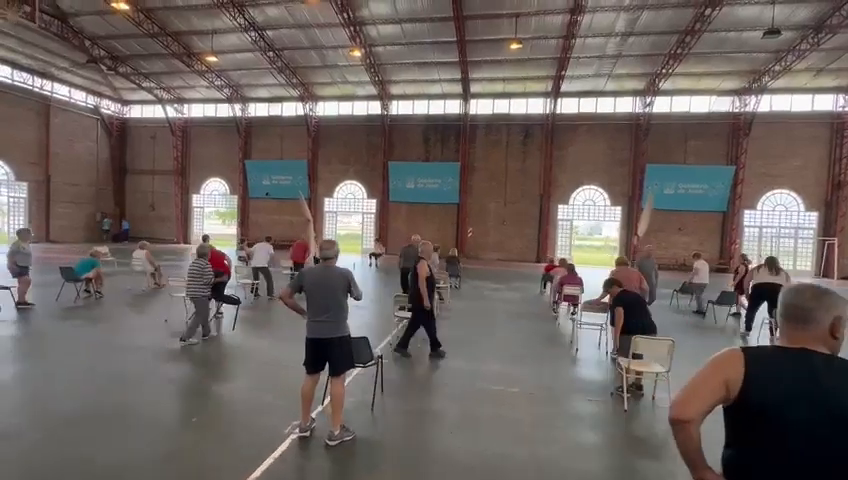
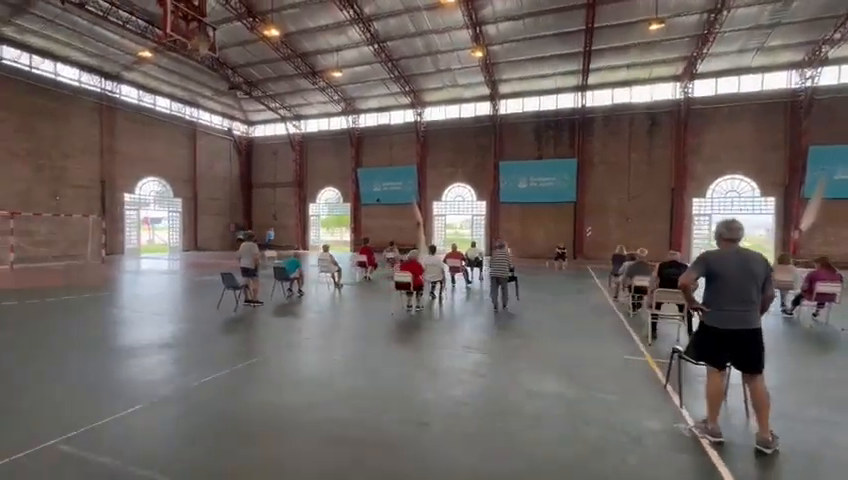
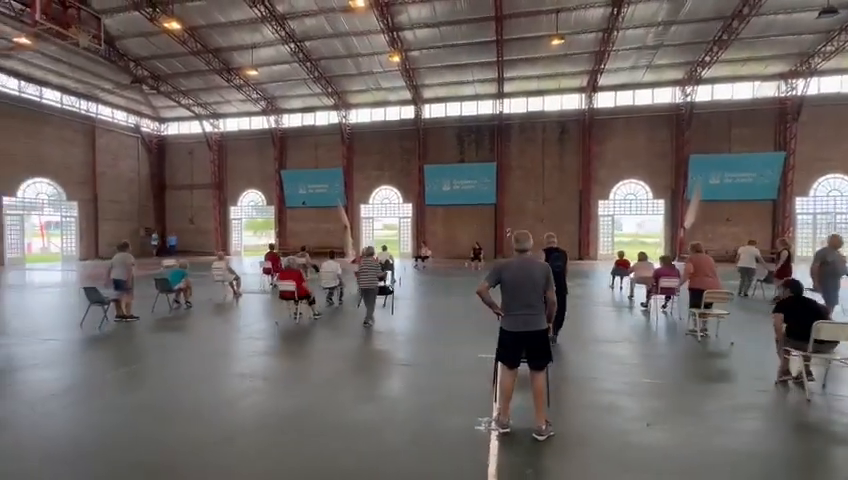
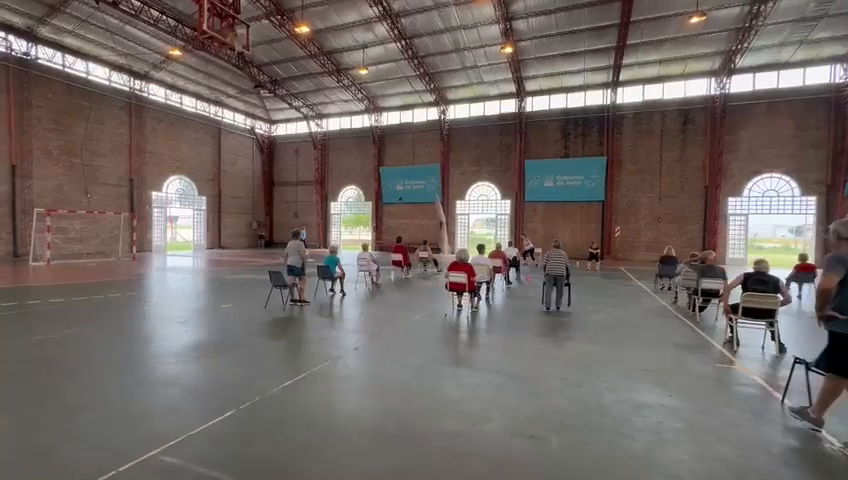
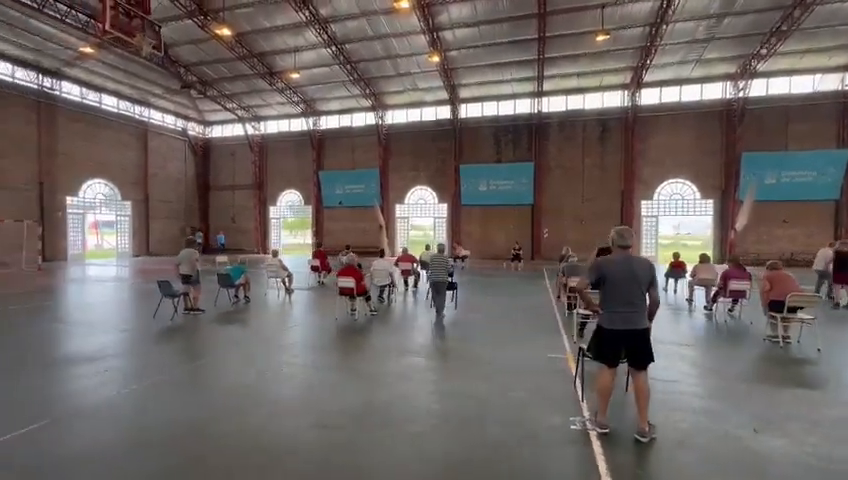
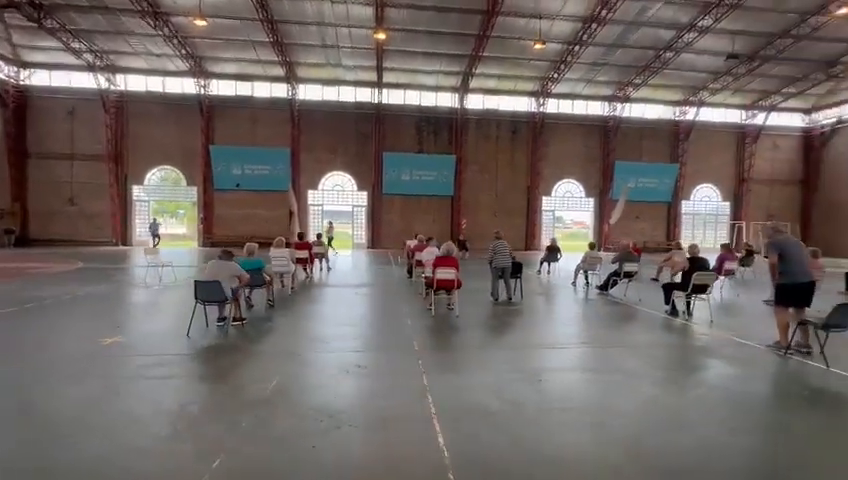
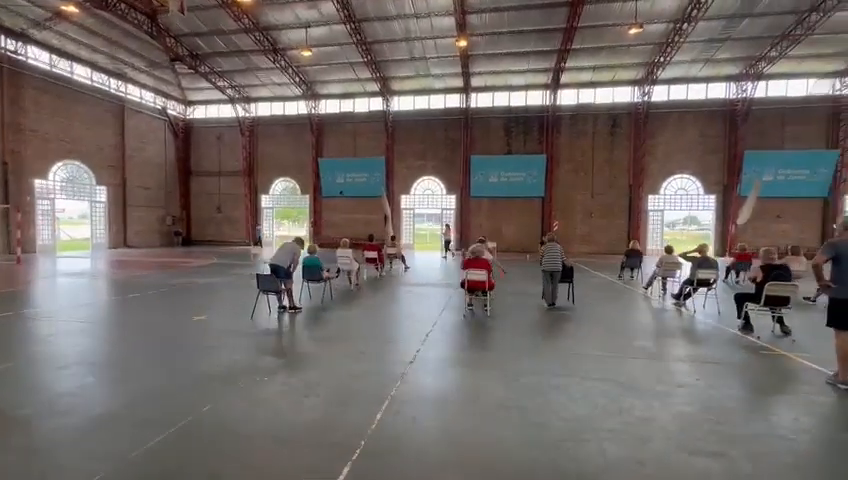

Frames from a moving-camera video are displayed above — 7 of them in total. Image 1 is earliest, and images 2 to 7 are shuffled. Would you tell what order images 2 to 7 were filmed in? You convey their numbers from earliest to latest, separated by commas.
3, 5, 2, 4, 7, 6
